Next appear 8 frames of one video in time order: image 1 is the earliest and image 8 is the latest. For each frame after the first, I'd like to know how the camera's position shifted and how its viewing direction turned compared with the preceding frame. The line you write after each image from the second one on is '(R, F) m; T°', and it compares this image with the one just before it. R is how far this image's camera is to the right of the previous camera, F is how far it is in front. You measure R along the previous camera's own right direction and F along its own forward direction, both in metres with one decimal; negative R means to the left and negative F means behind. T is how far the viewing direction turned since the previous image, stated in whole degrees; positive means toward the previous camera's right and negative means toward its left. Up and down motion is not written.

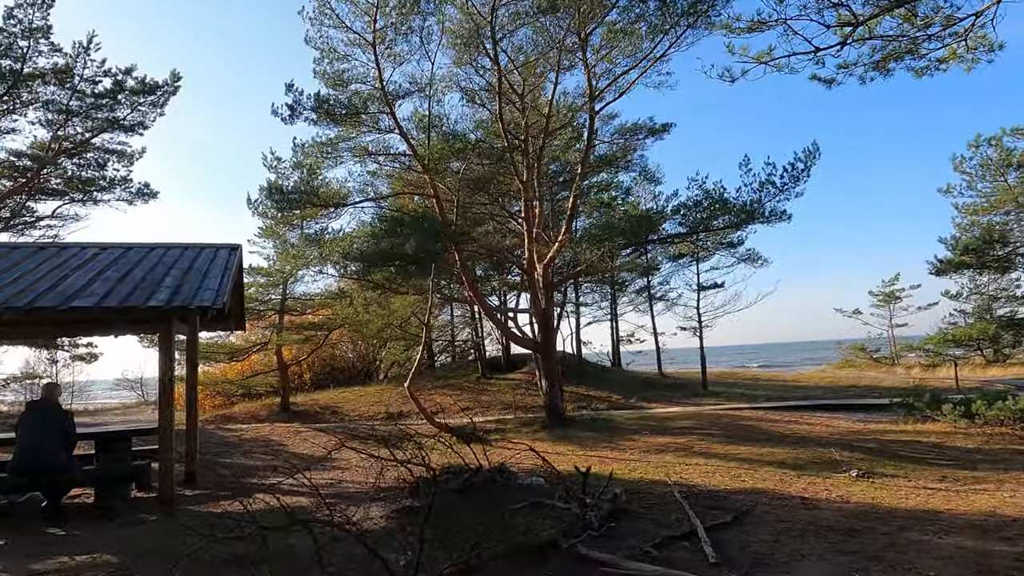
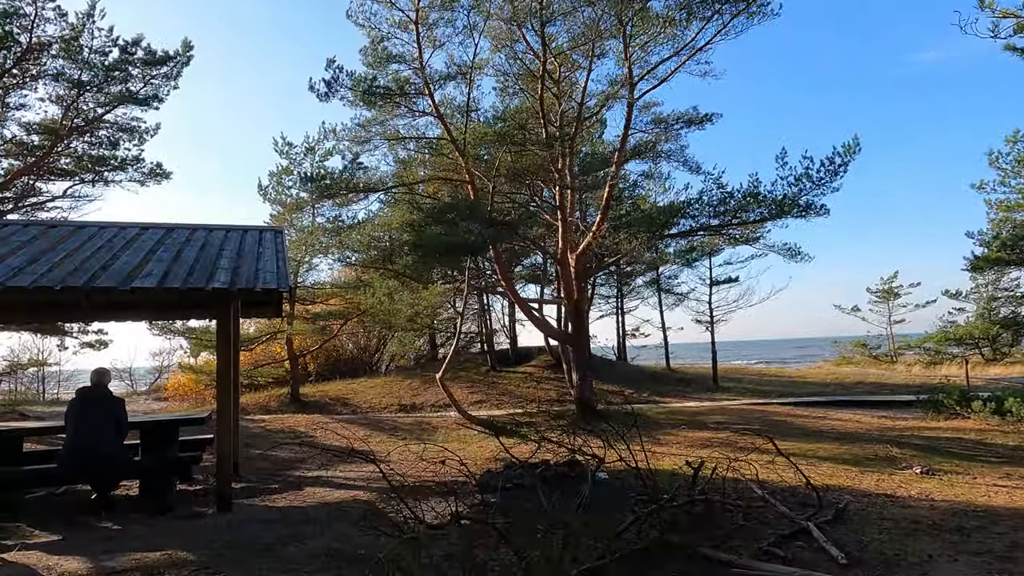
(-1.1, +0.4) m; +1°
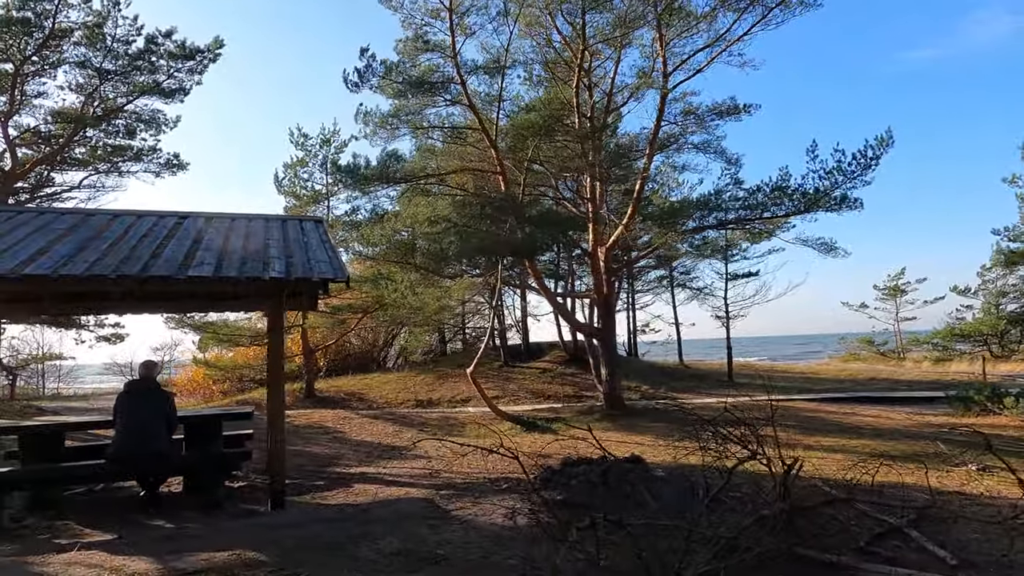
(-0.8, +0.3) m; 0°
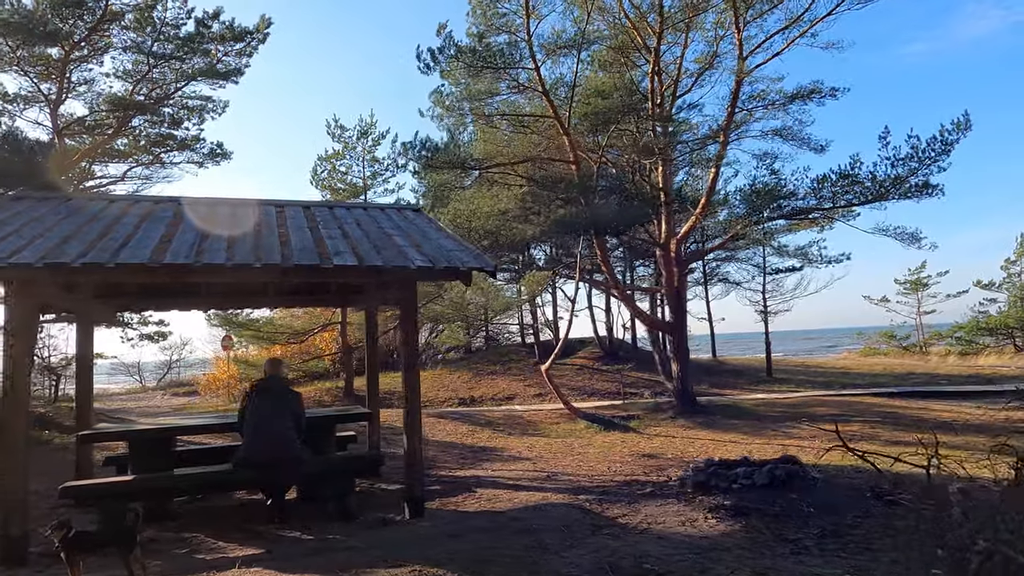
(-1.7, +0.6) m; +1°
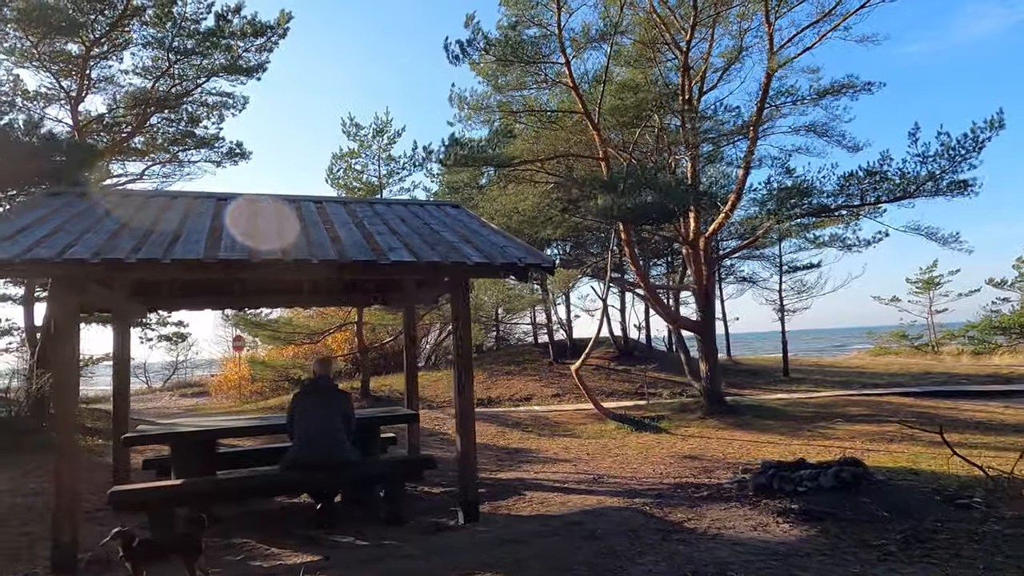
(-0.6, +0.2) m; 0°
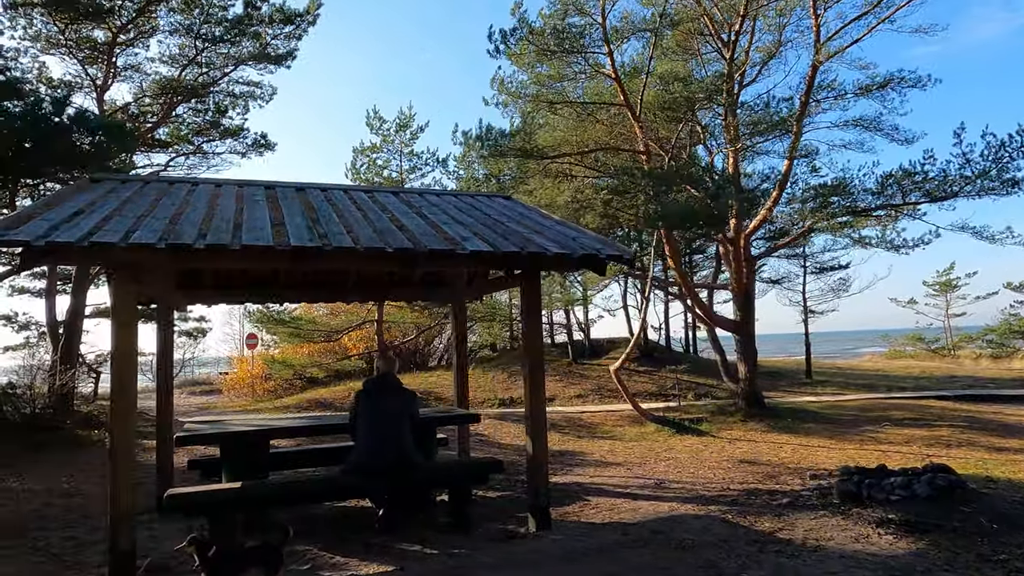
(-0.7, +0.4) m; 0°
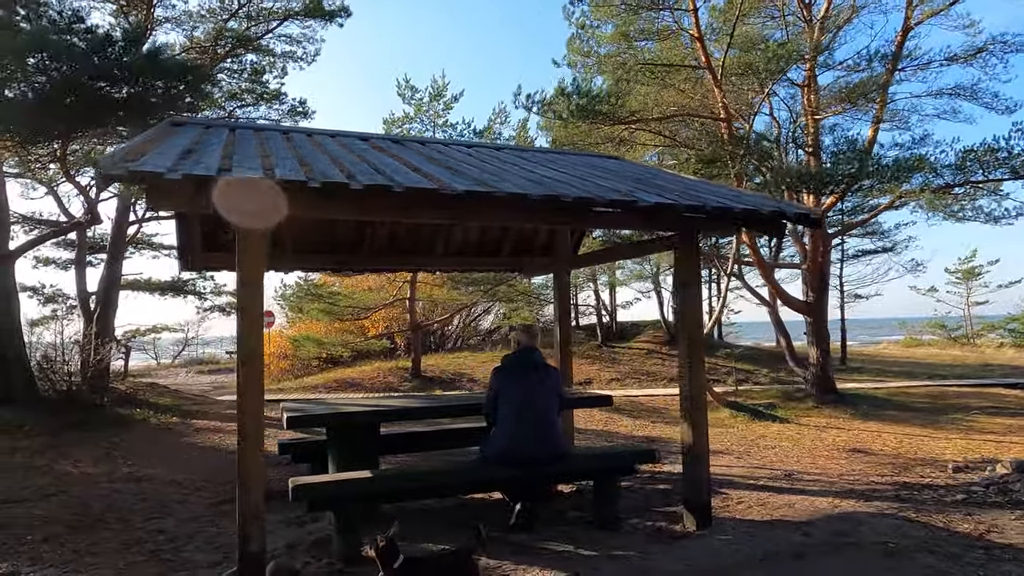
(-1.4, +0.9) m; +1°
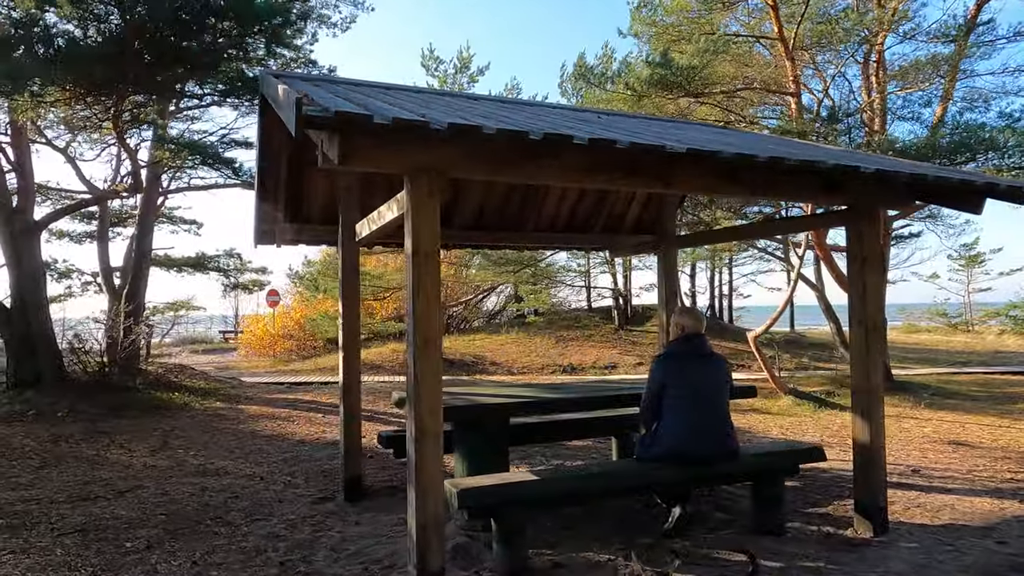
(-1.3, +0.7) m; +2°
